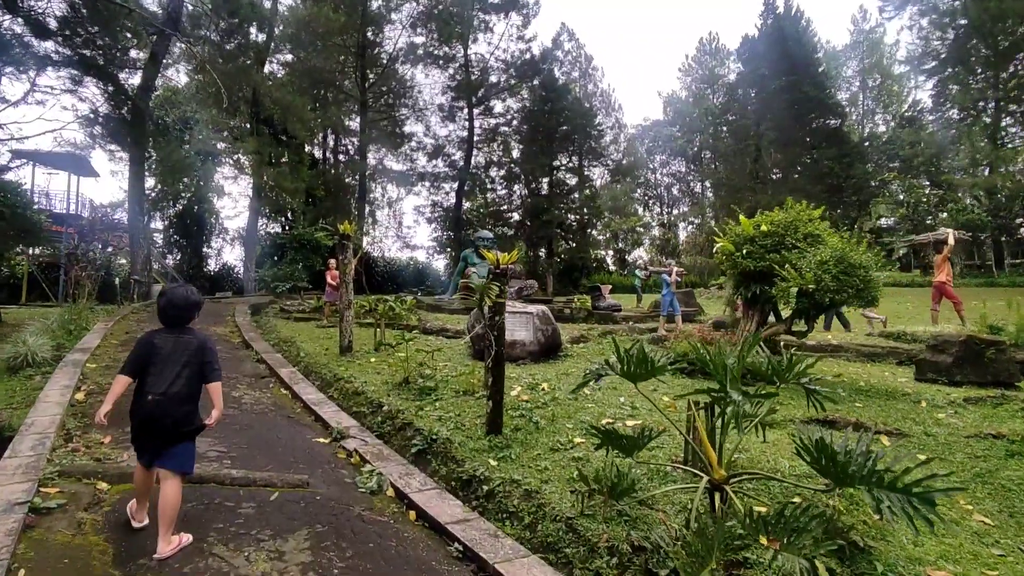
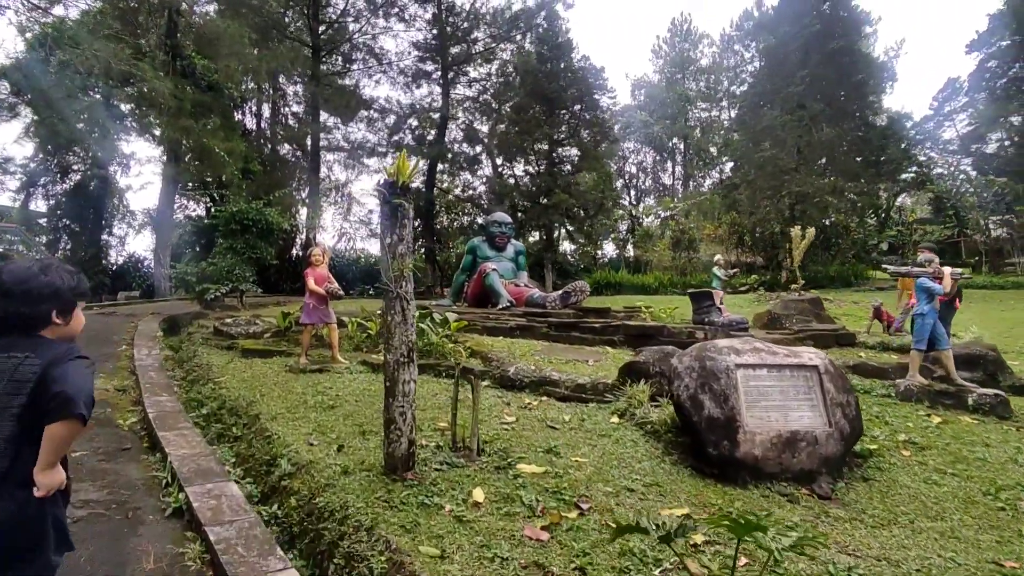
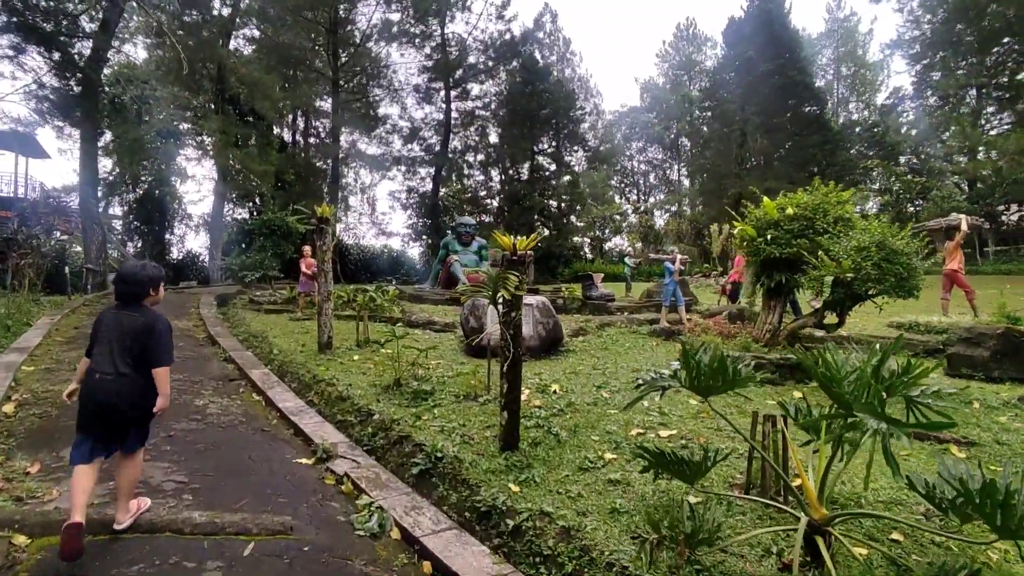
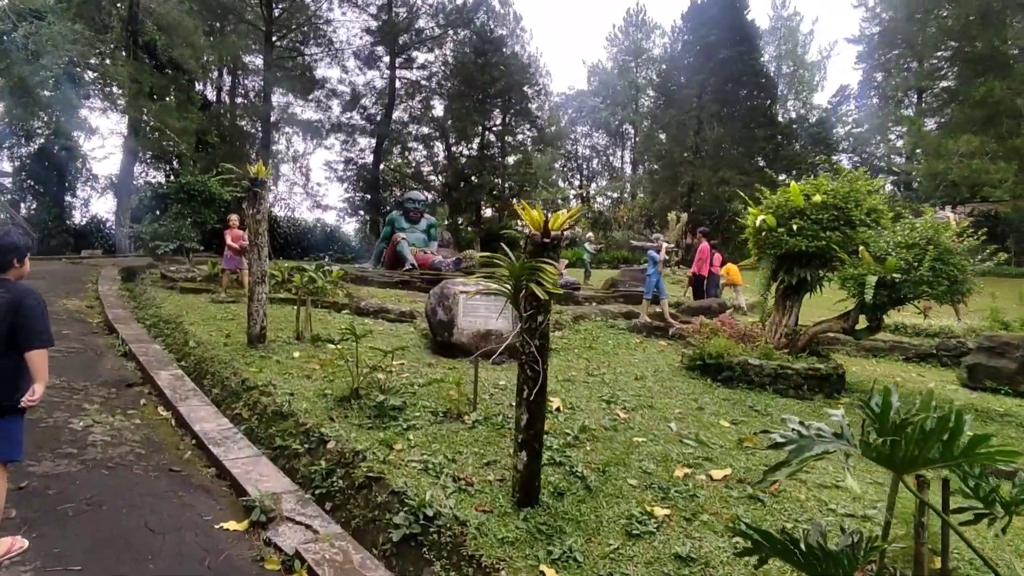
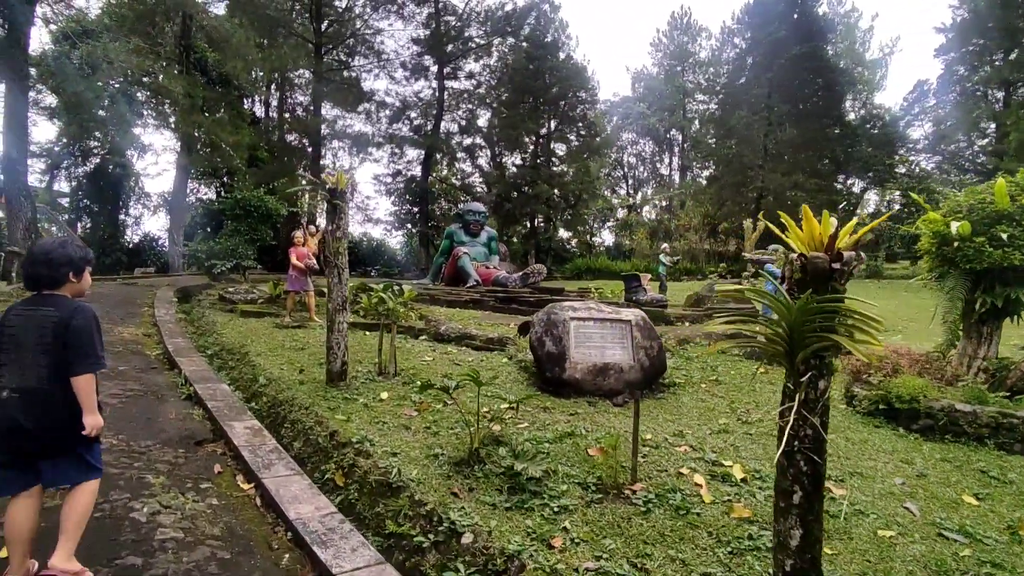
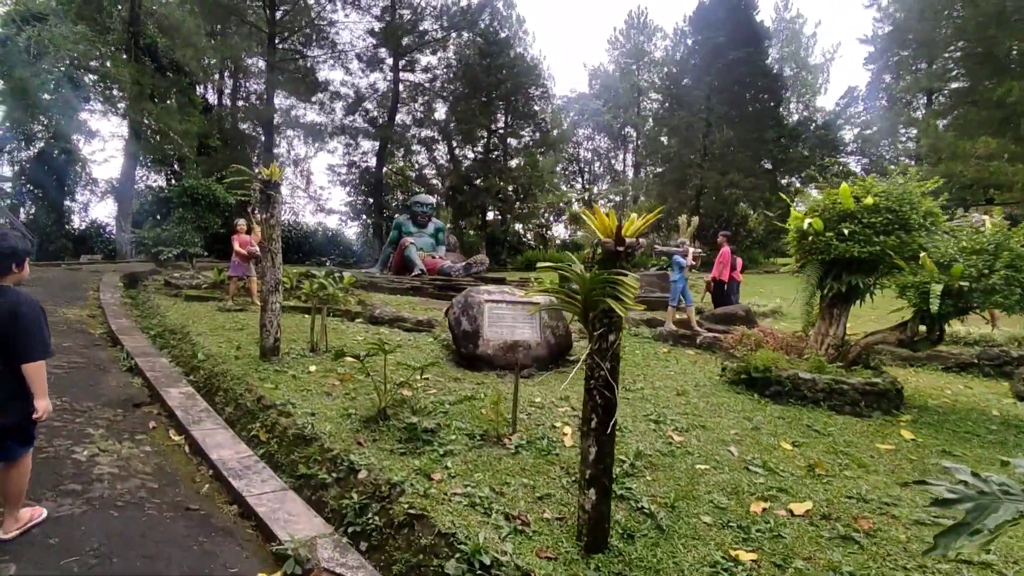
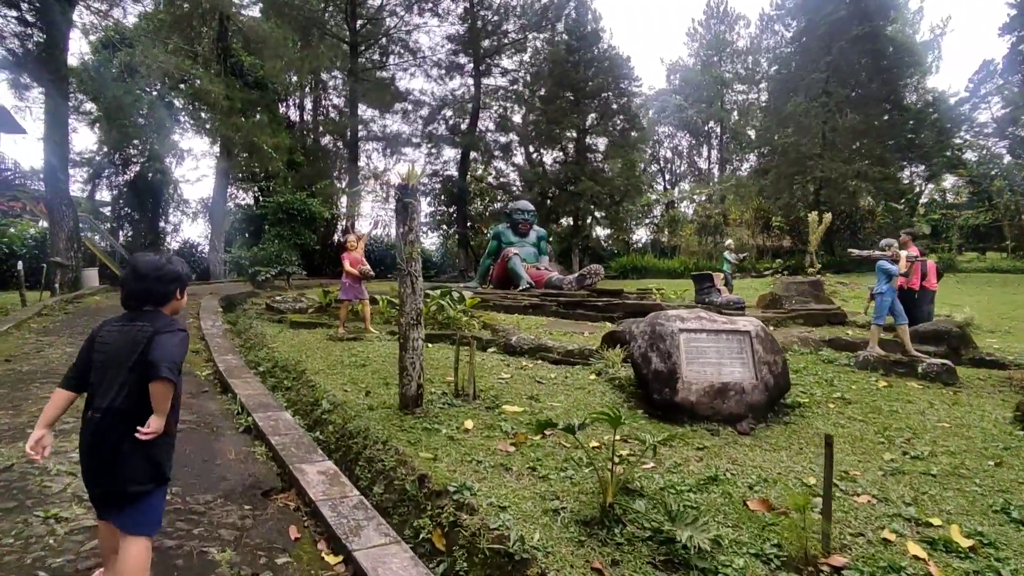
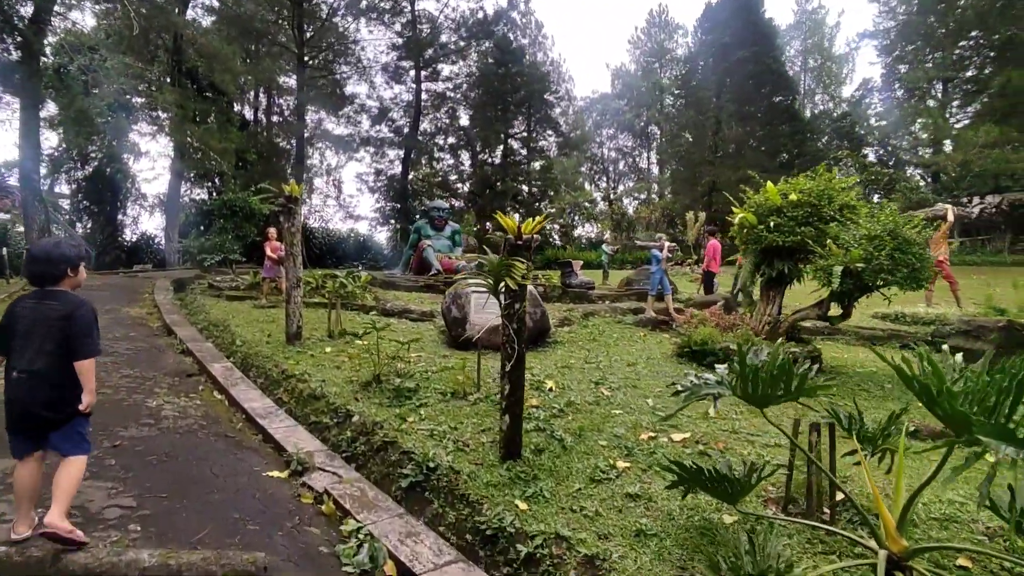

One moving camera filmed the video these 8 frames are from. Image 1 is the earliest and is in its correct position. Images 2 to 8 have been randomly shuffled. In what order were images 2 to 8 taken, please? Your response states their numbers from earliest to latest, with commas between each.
3, 8, 4, 6, 5, 7, 2
